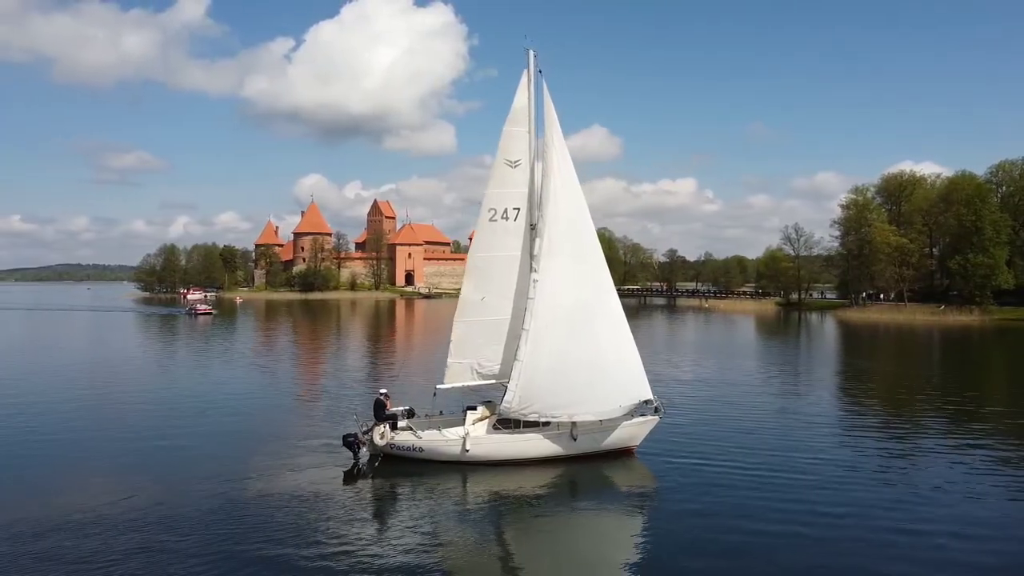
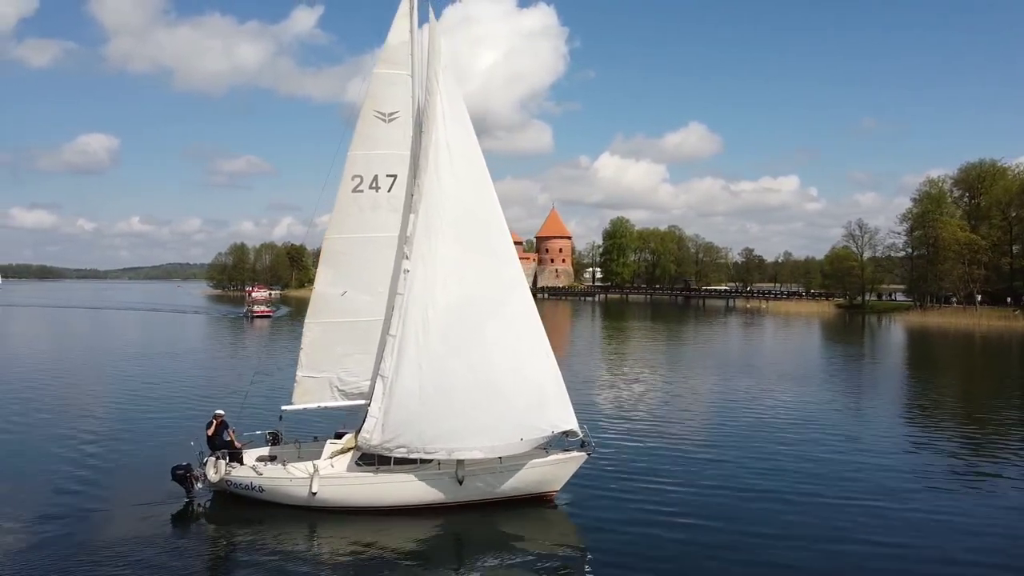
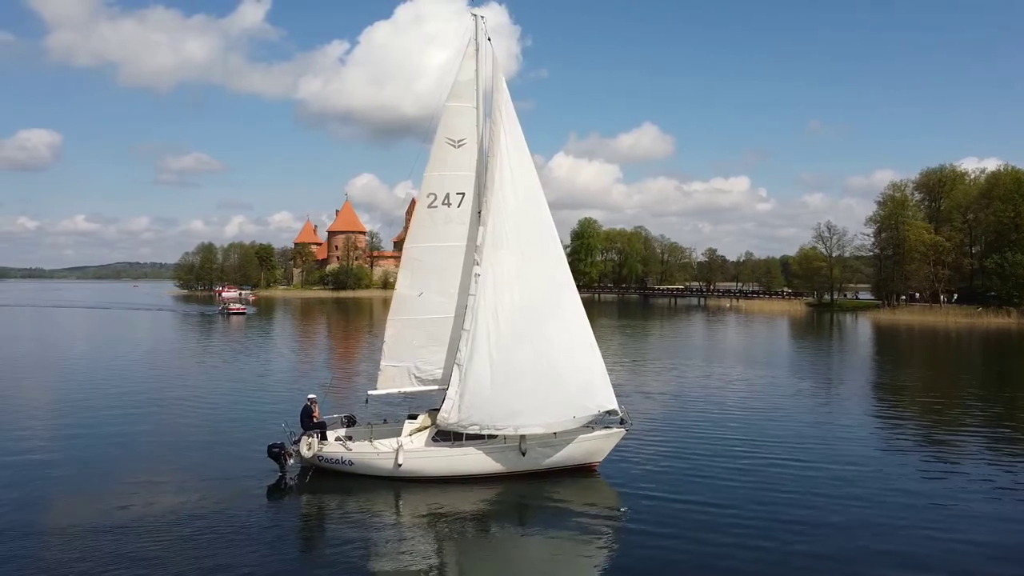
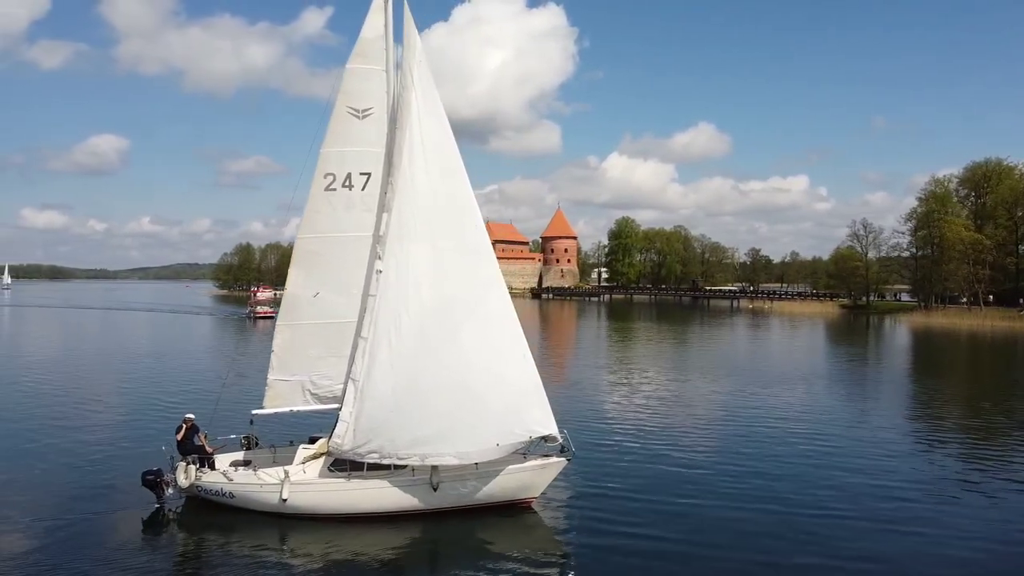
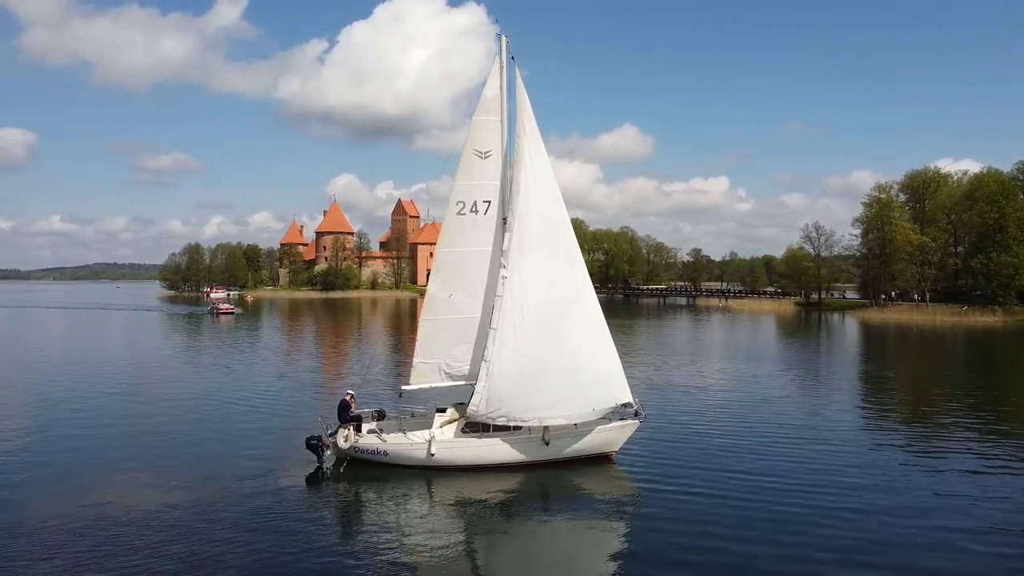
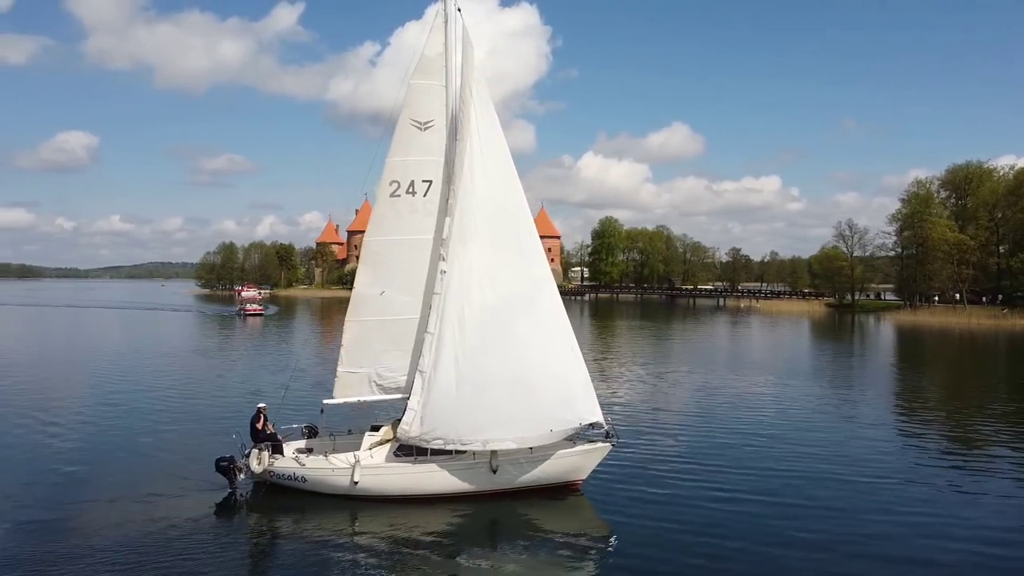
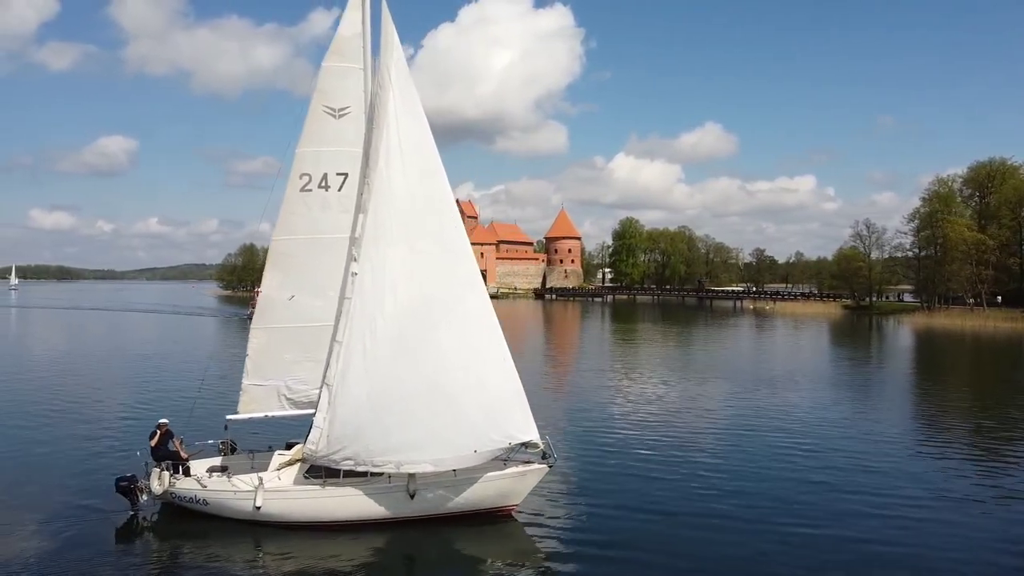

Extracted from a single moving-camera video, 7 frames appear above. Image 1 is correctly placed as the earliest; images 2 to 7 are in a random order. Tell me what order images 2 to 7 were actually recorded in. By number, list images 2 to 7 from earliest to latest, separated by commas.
5, 3, 6, 2, 4, 7
